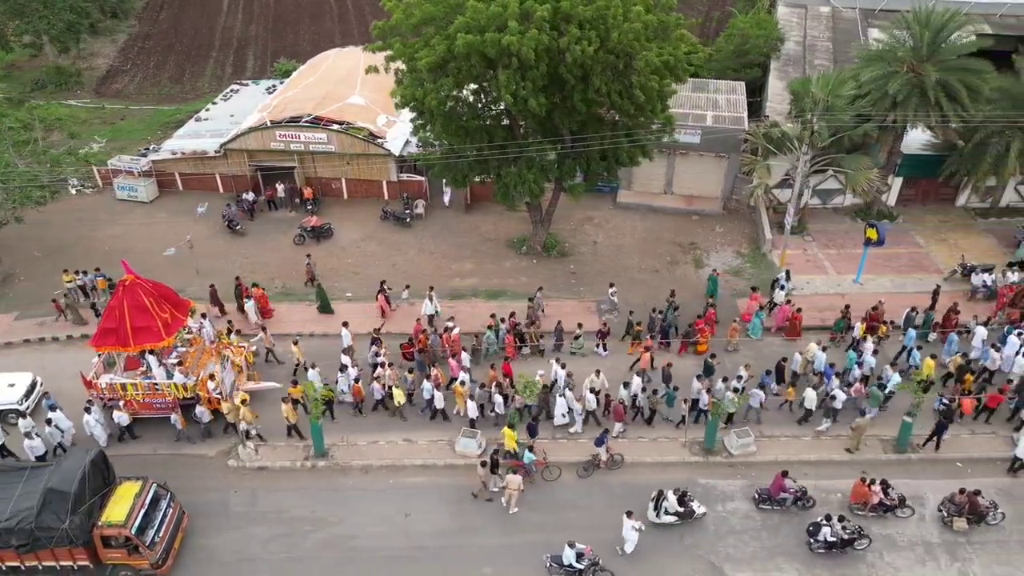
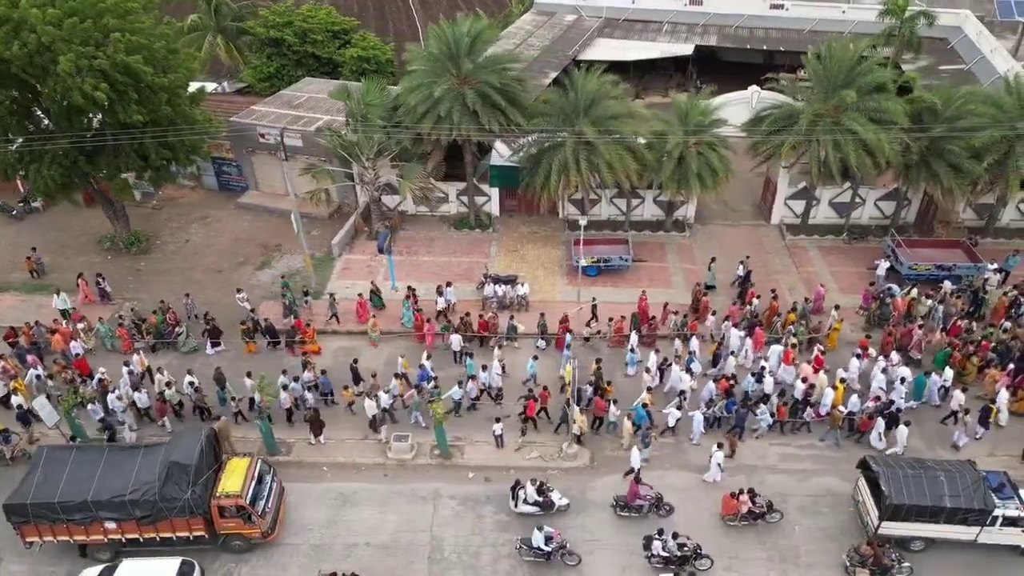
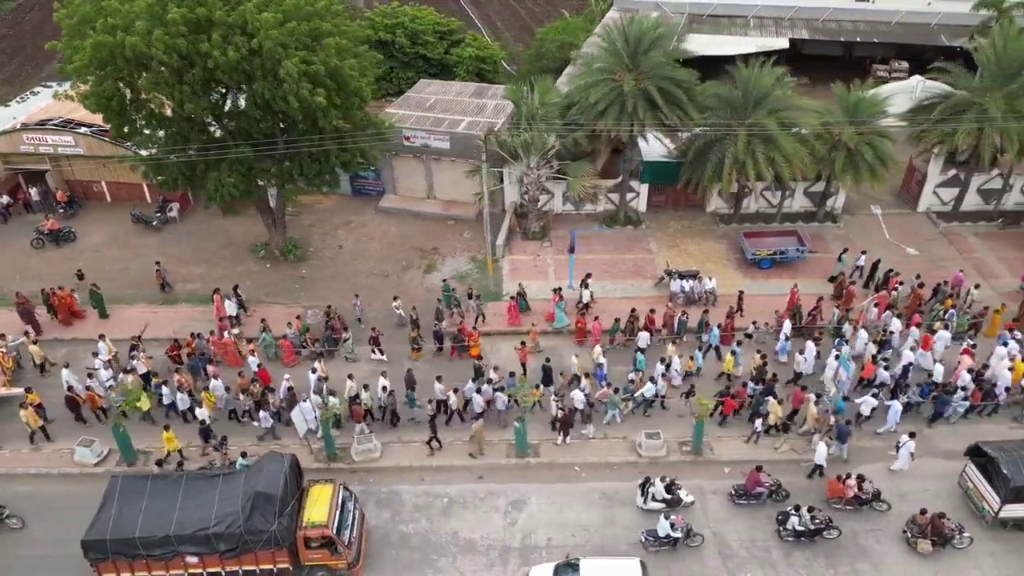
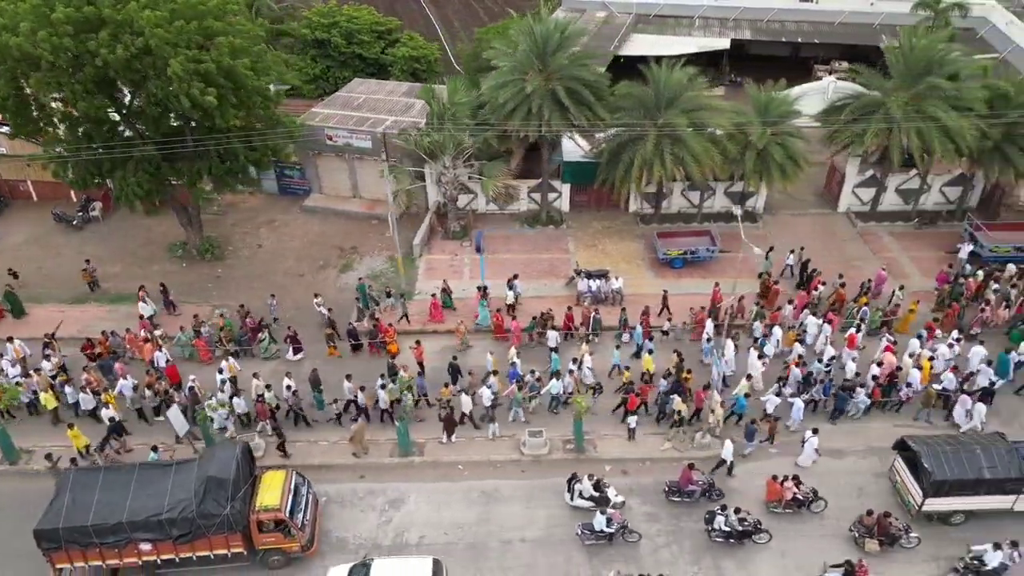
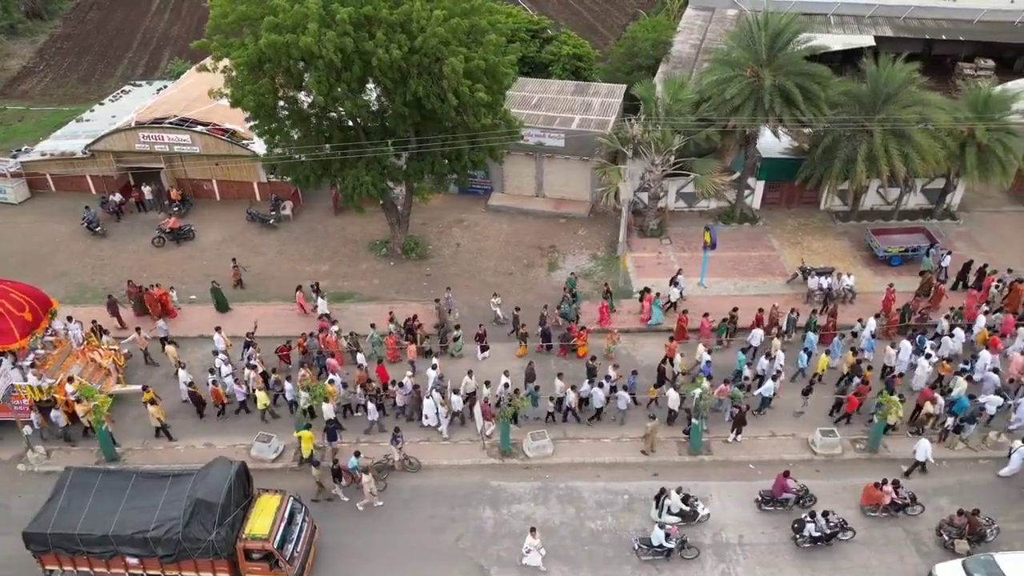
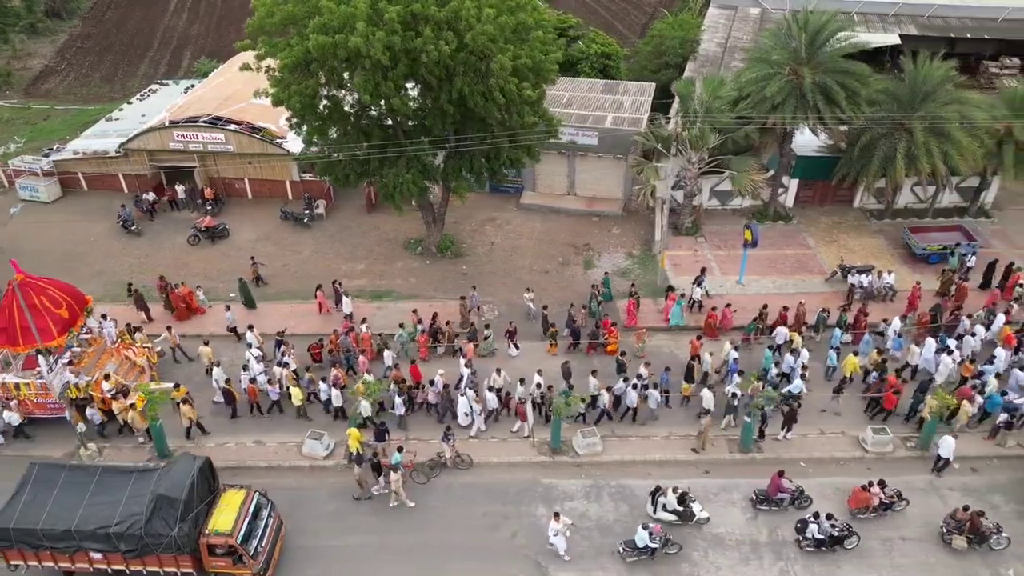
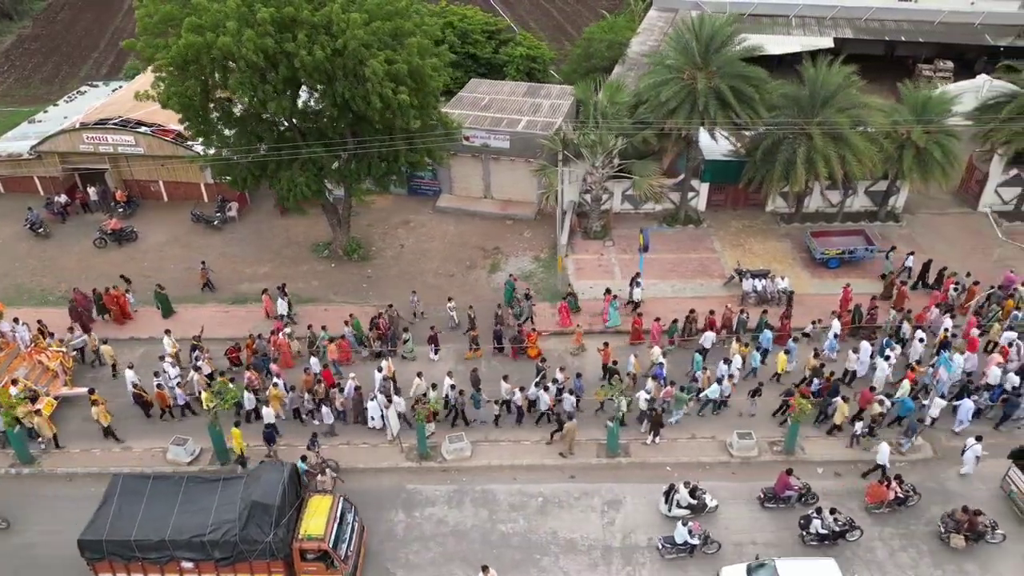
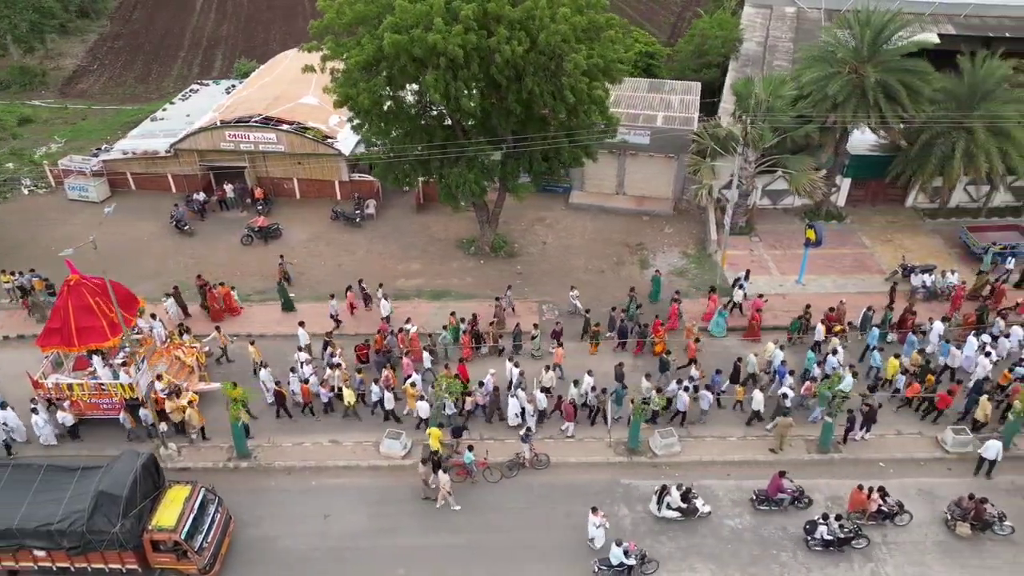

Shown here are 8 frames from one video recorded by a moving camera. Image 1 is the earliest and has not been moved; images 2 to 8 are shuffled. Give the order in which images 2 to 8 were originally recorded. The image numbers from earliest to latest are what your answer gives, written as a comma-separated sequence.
8, 6, 5, 7, 3, 4, 2
